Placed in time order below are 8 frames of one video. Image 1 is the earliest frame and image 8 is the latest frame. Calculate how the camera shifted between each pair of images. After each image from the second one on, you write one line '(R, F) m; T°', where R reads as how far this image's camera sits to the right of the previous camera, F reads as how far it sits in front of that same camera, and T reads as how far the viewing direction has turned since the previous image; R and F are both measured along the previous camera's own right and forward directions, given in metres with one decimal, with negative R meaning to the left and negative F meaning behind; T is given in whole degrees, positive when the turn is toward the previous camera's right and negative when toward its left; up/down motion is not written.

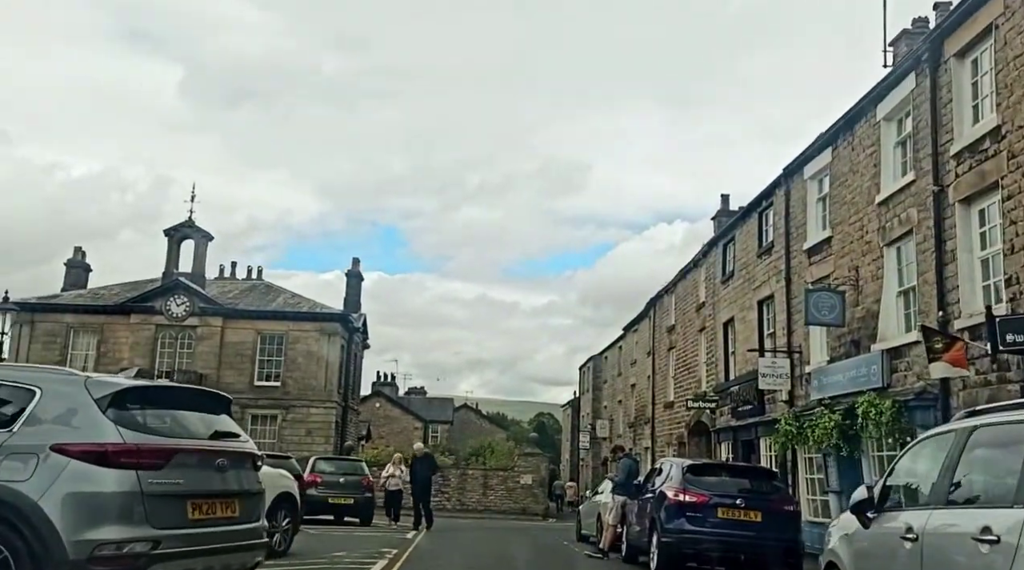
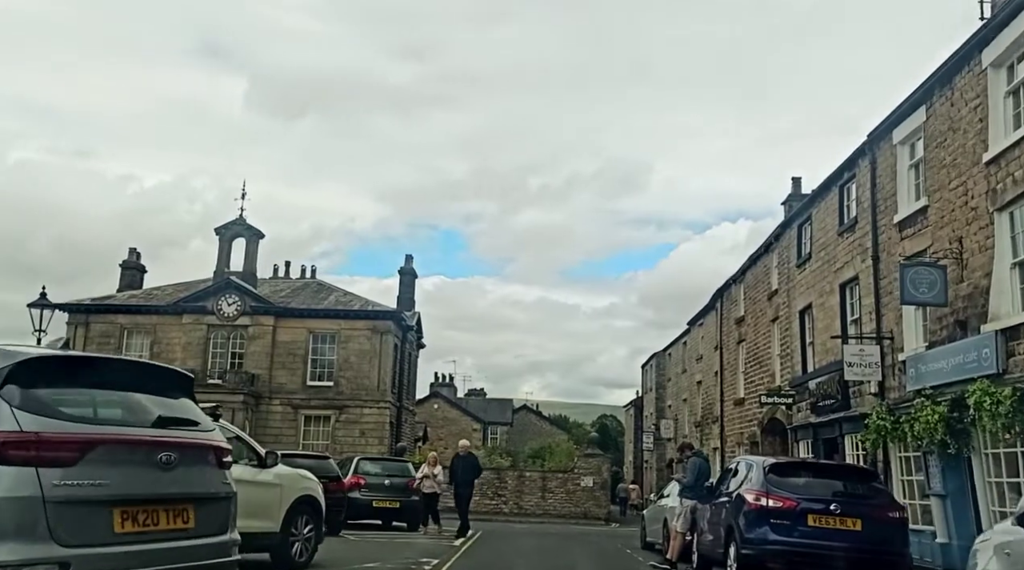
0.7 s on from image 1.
(+0.1, +1.6) m; -3°
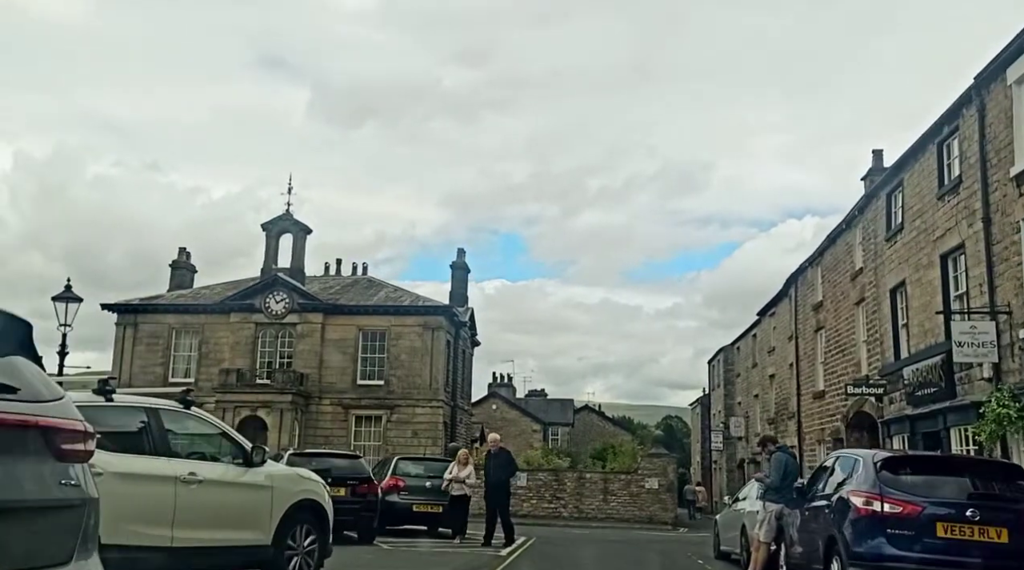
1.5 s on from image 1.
(+0.2, +1.9) m; -3°
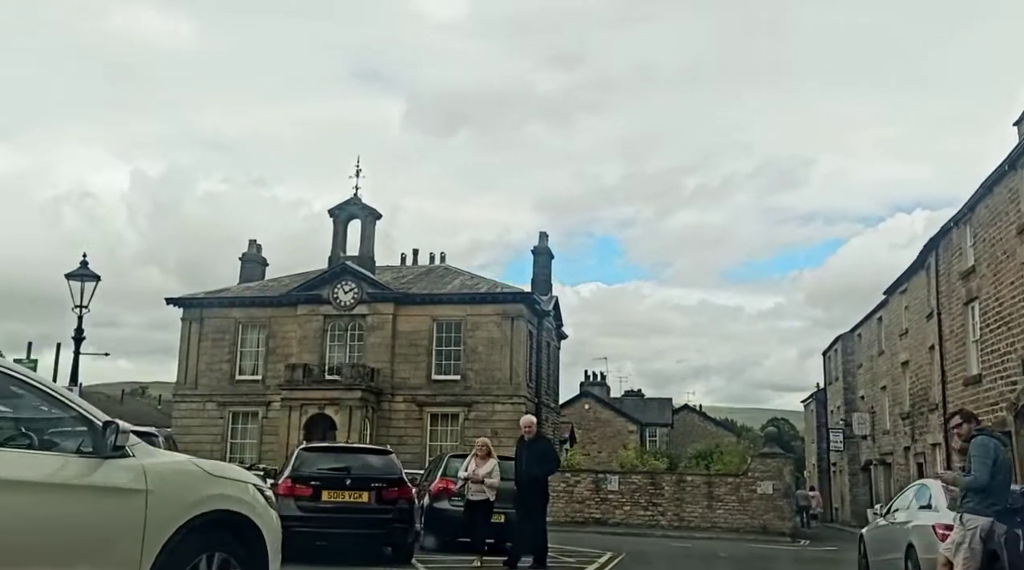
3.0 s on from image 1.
(+0.3, +3.5) m; -5°
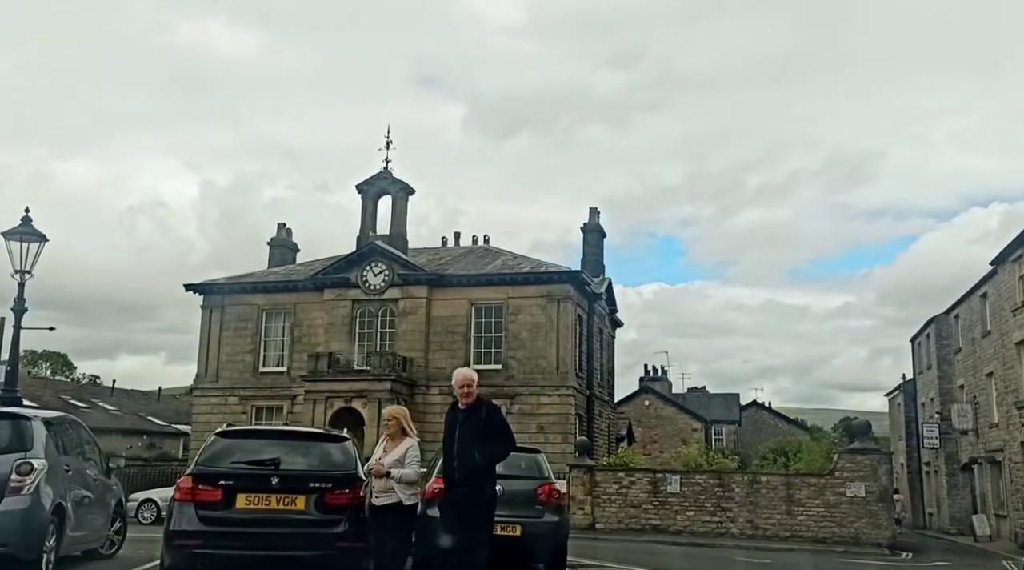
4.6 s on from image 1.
(+0.5, +3.6) m; -4°
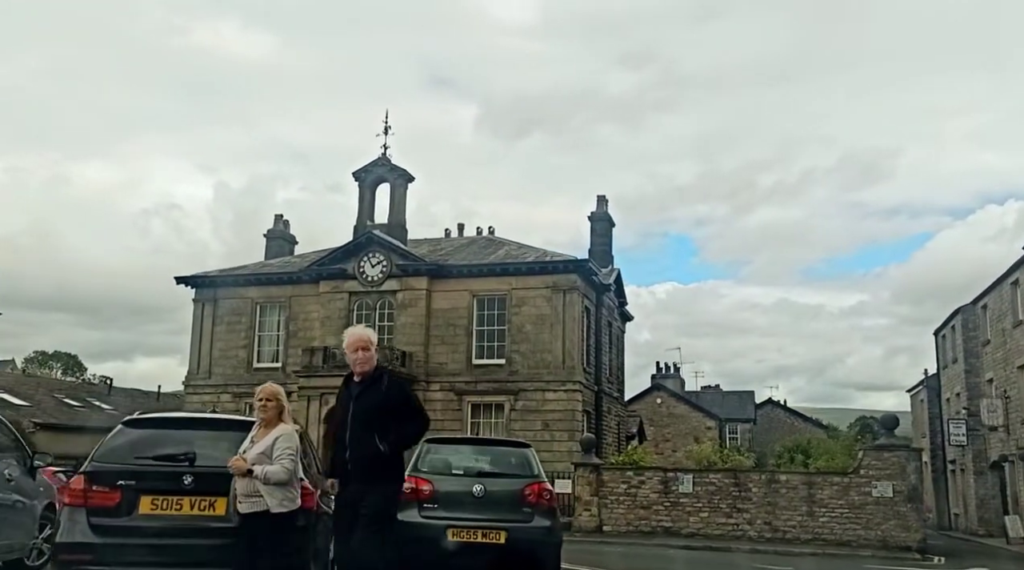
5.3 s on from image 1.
(+0.3, +1.5) m; -1°
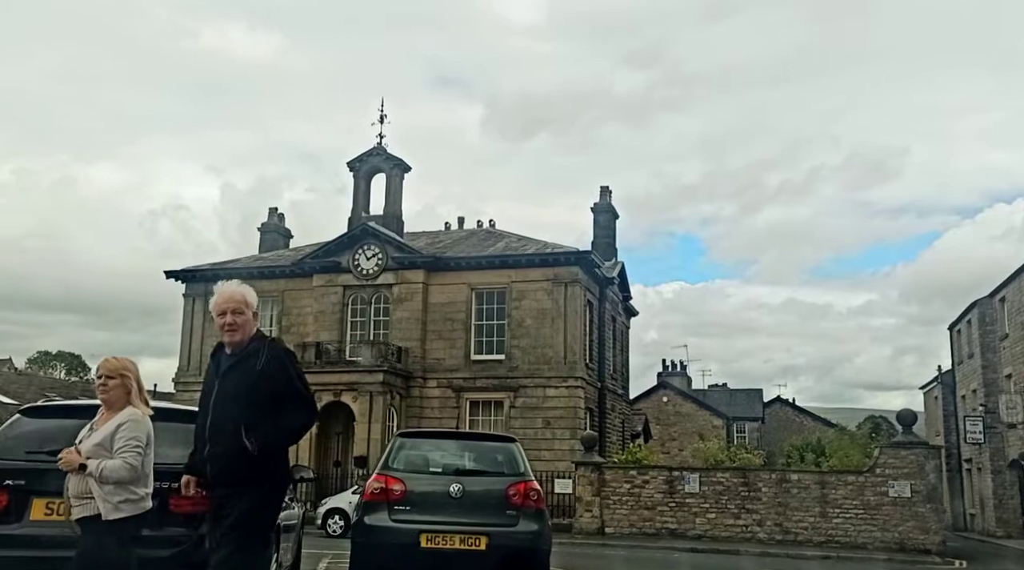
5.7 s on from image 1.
(+0.2, +1.0) m; 0°
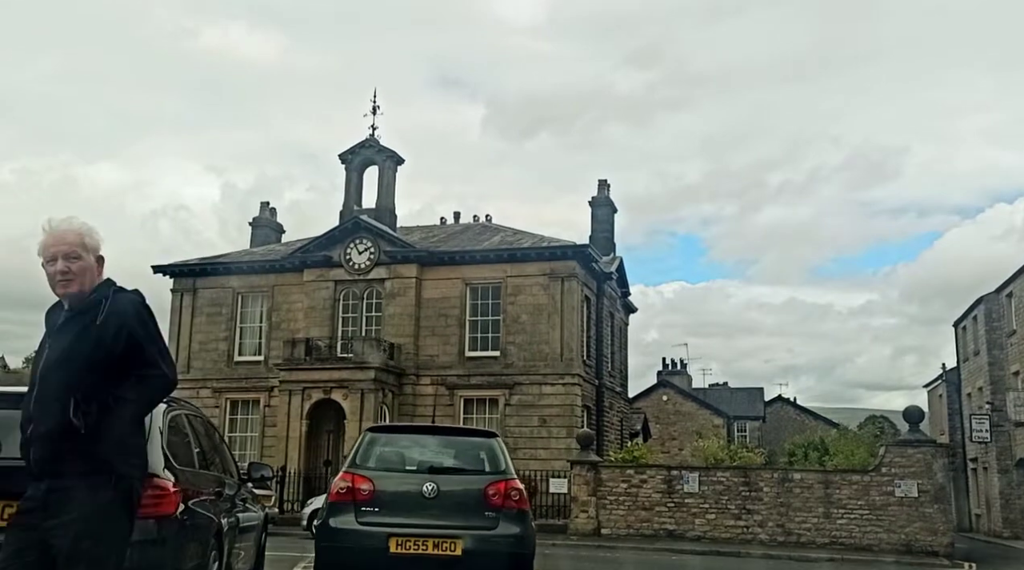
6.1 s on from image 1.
(+0.2, +0.7) m; 0°
